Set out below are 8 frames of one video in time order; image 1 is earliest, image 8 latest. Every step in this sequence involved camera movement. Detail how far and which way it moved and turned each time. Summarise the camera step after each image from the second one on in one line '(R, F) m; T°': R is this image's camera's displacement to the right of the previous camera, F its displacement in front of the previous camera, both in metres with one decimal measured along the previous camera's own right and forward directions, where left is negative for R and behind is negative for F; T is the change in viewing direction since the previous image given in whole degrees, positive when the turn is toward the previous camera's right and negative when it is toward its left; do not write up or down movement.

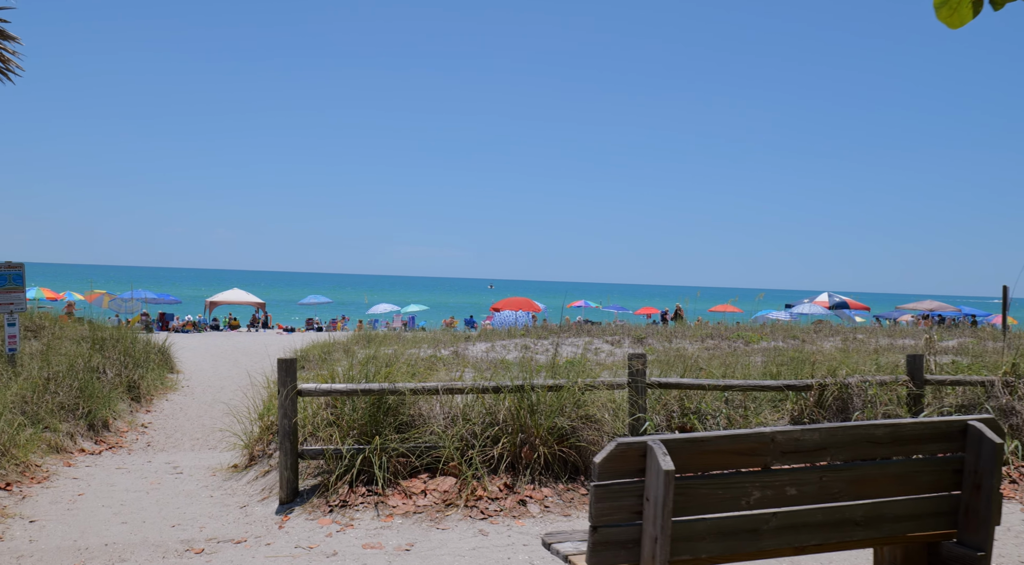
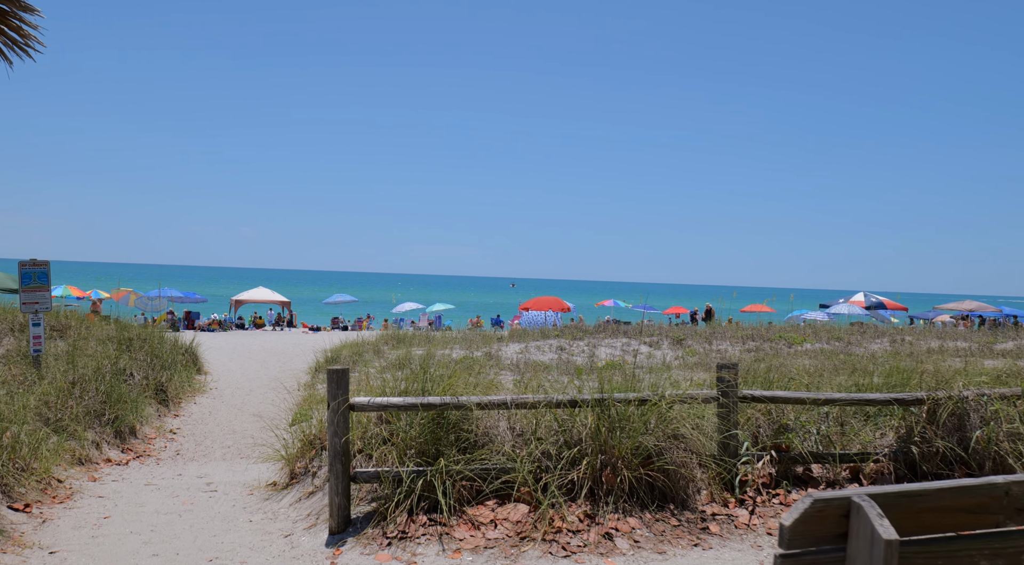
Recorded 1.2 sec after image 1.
(-0.3, +0.6) m; -1°
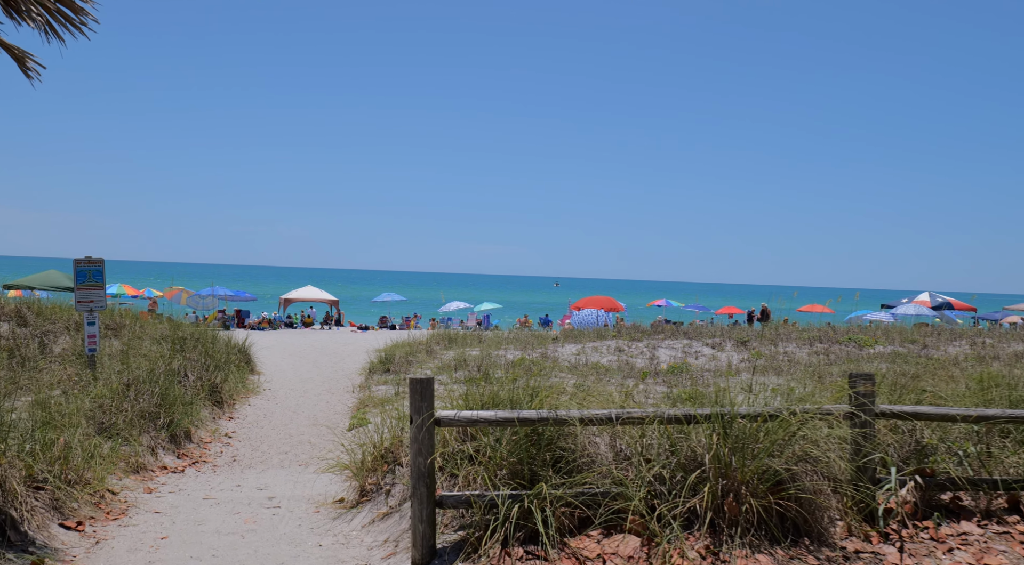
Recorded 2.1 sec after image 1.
(-0.3, +0.5) m; -3°
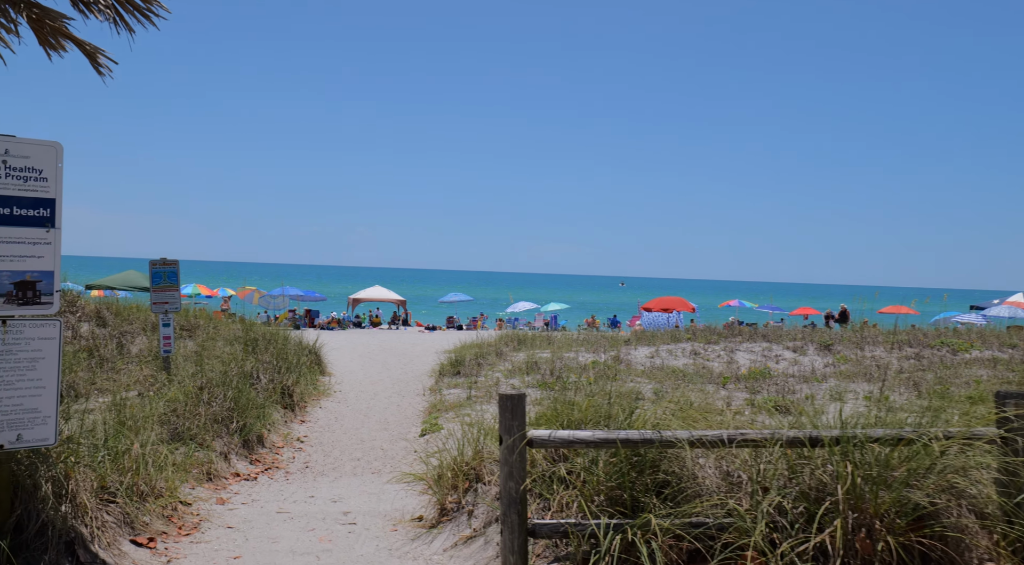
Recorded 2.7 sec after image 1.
(-0.1, +0.4) m; -4°
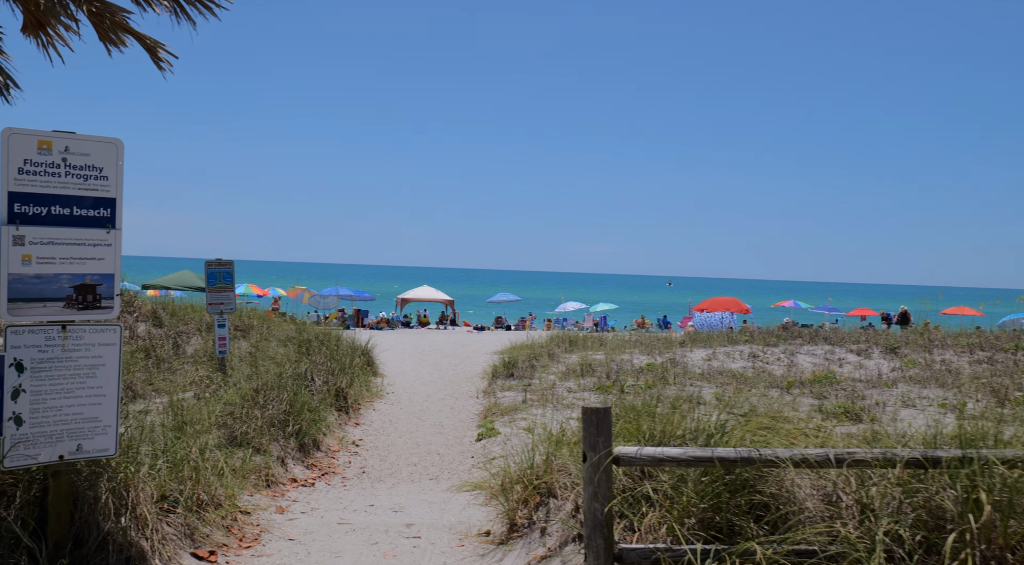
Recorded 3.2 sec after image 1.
(-0.1, +0.3) m; -3°
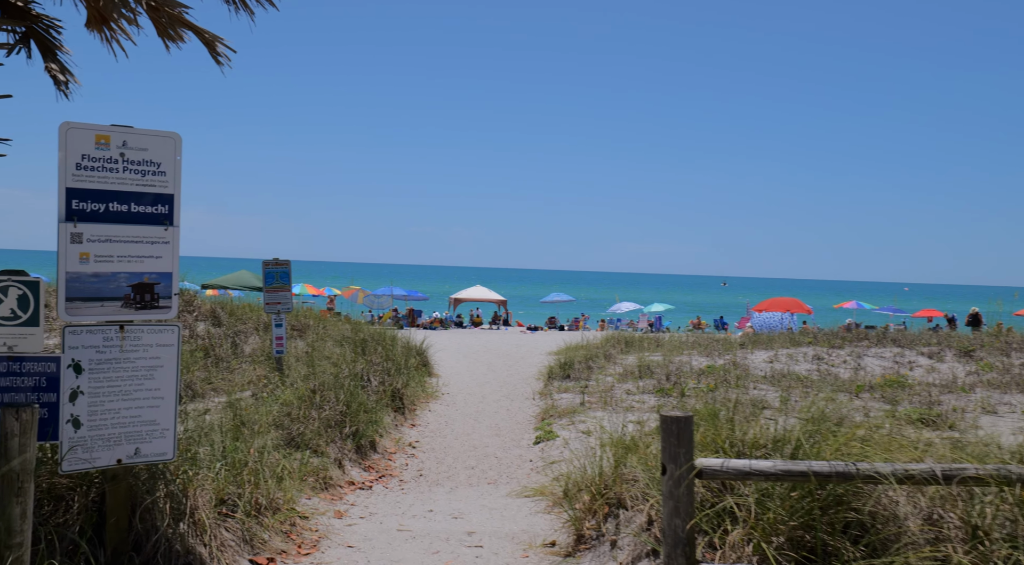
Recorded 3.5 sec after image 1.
(-0.1, +0.2) m; -3°
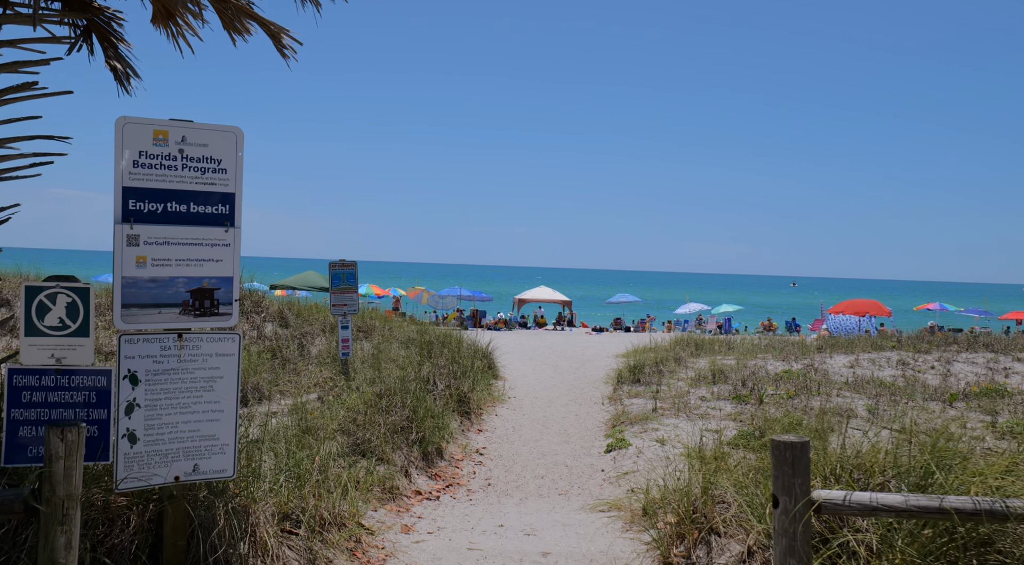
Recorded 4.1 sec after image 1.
(-0.1, +0.3) m; -4°
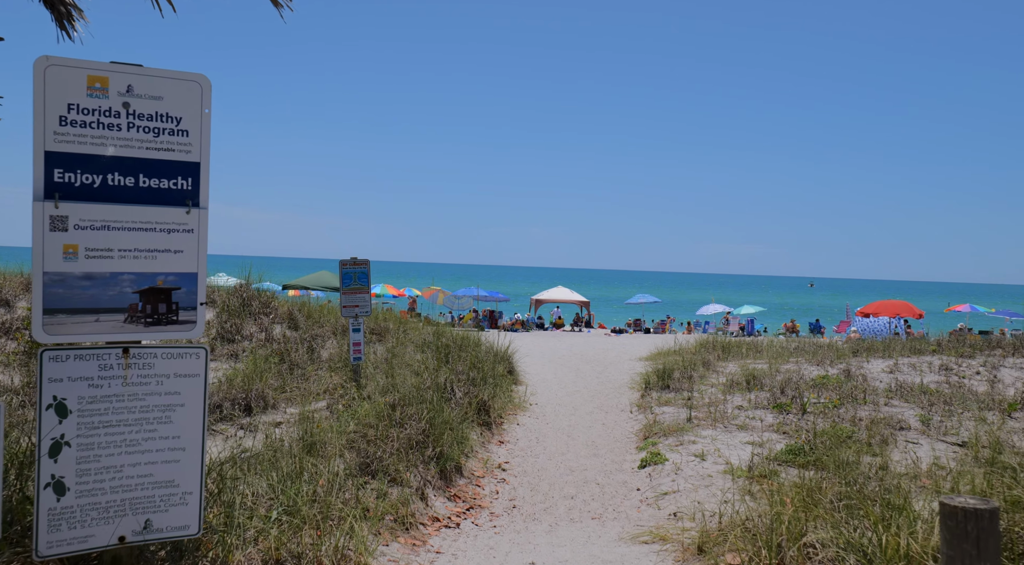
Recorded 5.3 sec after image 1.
(-0.1, +0.8) m; -1°
